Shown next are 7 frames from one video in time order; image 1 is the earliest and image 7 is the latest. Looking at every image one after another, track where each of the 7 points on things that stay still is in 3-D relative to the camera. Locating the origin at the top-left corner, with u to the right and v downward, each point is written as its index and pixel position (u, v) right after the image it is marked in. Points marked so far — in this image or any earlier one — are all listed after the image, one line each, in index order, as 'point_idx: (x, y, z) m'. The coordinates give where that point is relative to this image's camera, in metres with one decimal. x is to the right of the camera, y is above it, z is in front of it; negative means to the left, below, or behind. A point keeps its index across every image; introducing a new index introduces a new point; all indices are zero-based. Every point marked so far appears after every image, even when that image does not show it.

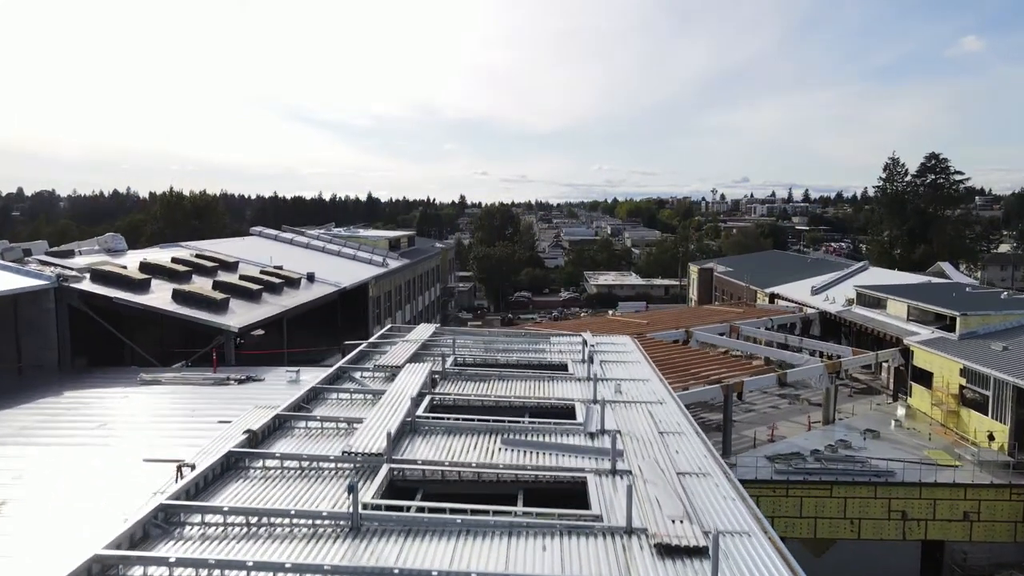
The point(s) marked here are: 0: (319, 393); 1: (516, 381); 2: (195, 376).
0: (-2.0, -1.1, +7.8) m
1: (0.0, -1.1, +8.5) m
2: (-4.5, -1.3, +10.6) m
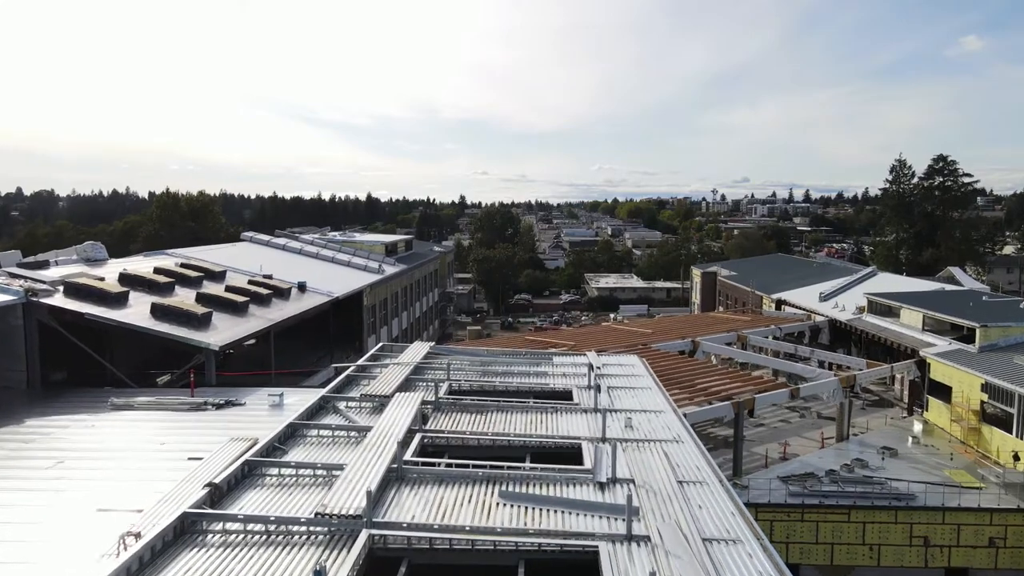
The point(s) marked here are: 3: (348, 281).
0: (-2.0, -1.3, +7.1) m
1: (0.0, -1.3, +7.7) m
2: (-4.5, -1.5, +9.9) m
3: (-4.4, +0.2, +19.9) m
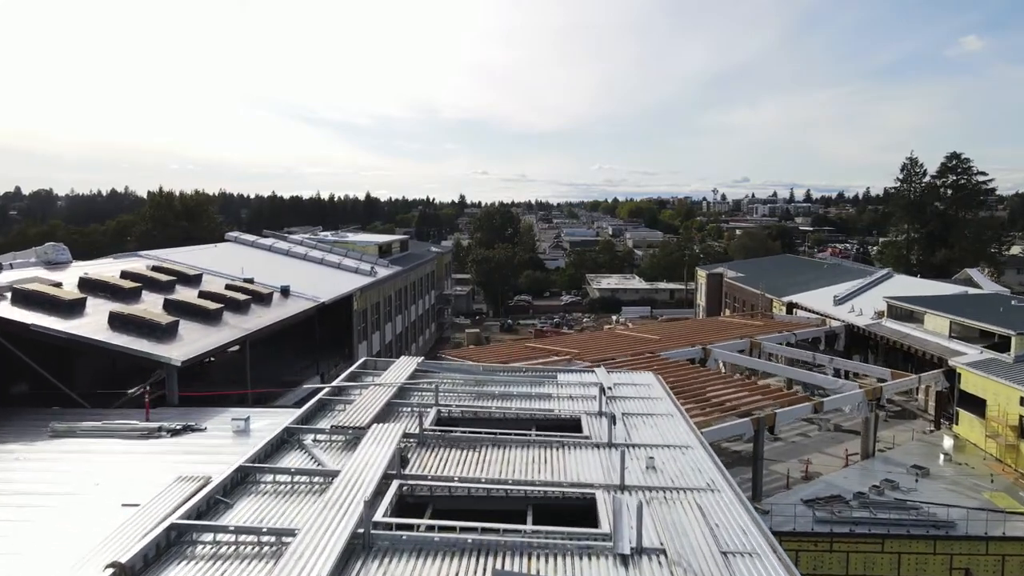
0: (-2.1, -1.4, +5.9) m
1: (0.0, -1.4, +6.5) m
2: (-4.5, -1.6, +8.6) m
3: (-4.4, +0.1, +18.7) m
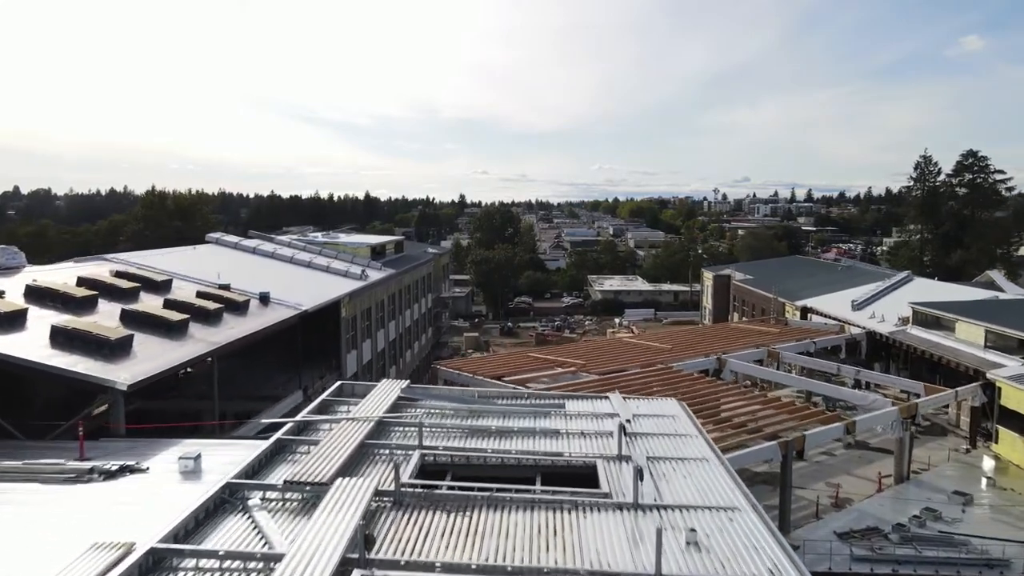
0: (-2.1, -1.6, +4.5) m
1: (0.0, -1.5, +5.1) m
2: (-4.5, -1.7, +7.3) m
3: (-4.4, 0.0, +17.3) m
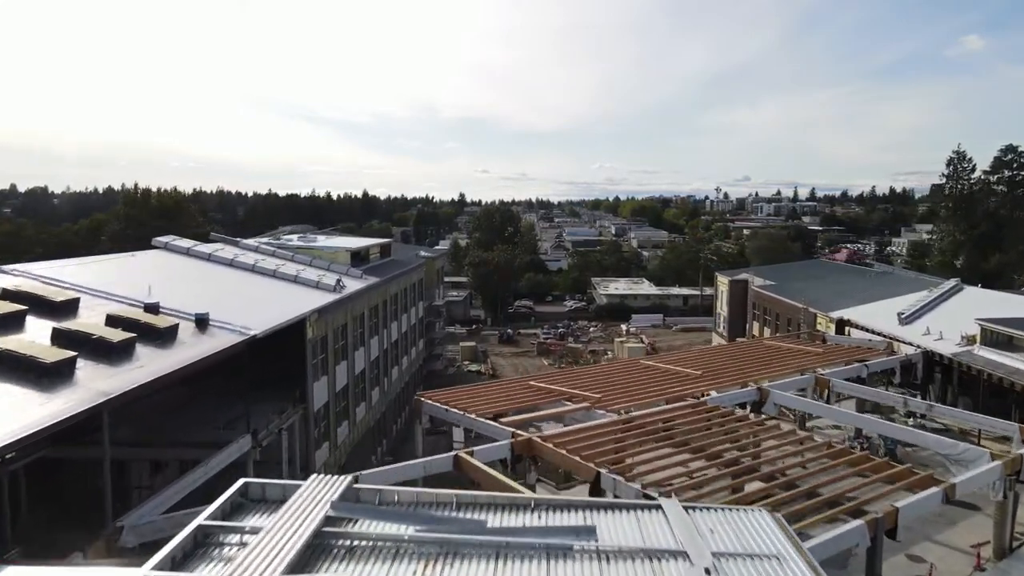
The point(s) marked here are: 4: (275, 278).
0: (-2.1, -1.9, +1.5) m
1: (0.0, -1.9, +2.1) m
2: (-4.6, -2.0, +4.3) m
3: (-4.4, -0.4, +14.3) m
4: (-5.5, +0.3, +17.3) m
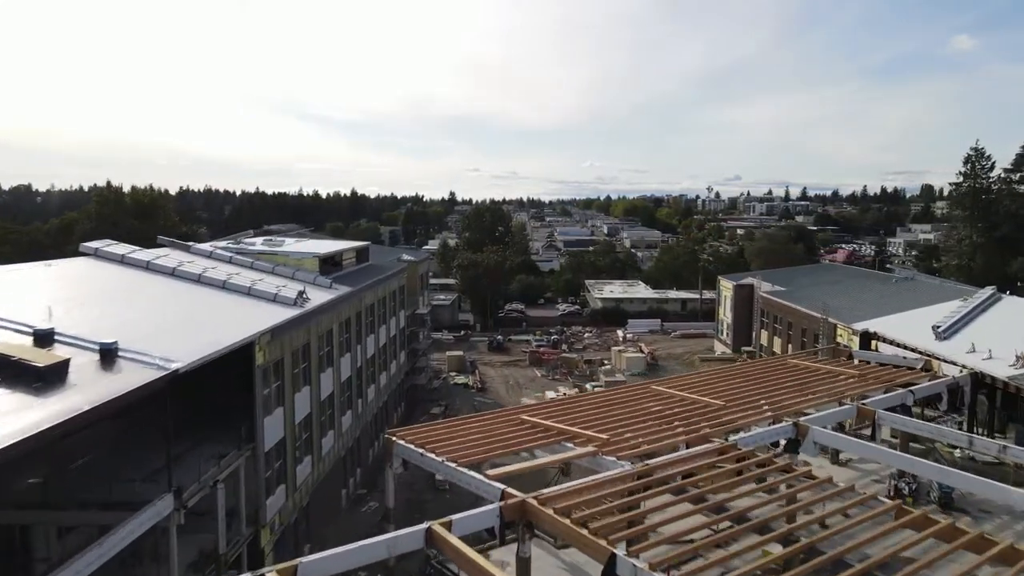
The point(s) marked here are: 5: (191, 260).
0: (-2.1, -2.2, -1.0) m
1: (0.0, -2.2, -0.3) m
2: (-4.6, -2.3, +1.8) m
3: (-4.6, -0.6, +11.8) m
4: (-5.7, 0.0, +14.8) m
5: (-7.2, +0.6, +16.7) m
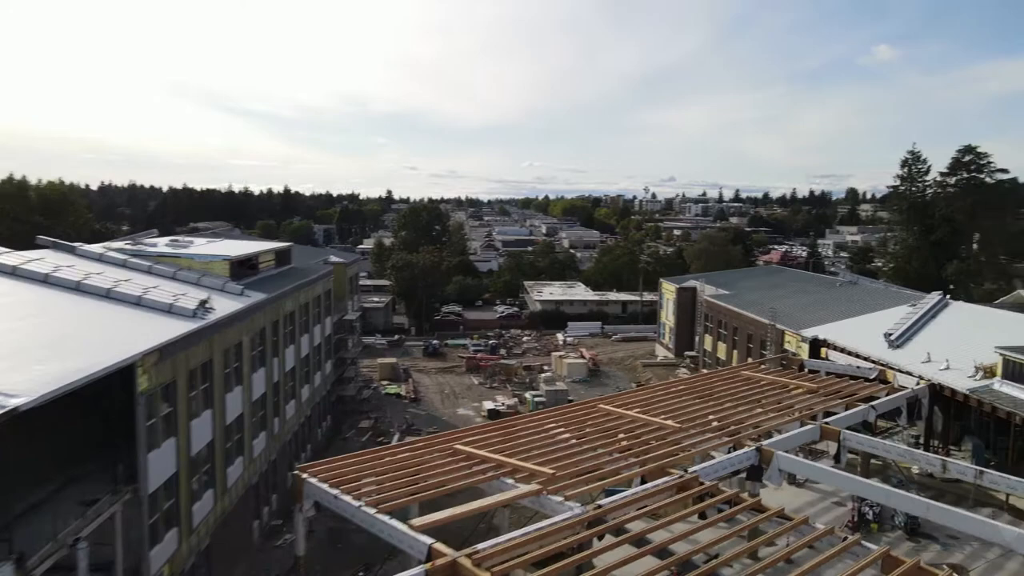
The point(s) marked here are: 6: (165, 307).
0: (-2.0, -2.4, -2.7) m
1: (0.0, -2.4, -1.9) m
2: (-4.7, -2.5, -0.2) m
3: (-5.5, -0.8, +9.8) m
4: (-6.9, -0.2, +12.7) m
5: (-8.5, +0.5, +14.5) m
6: (-6.0, -0.3, +13.1) m
